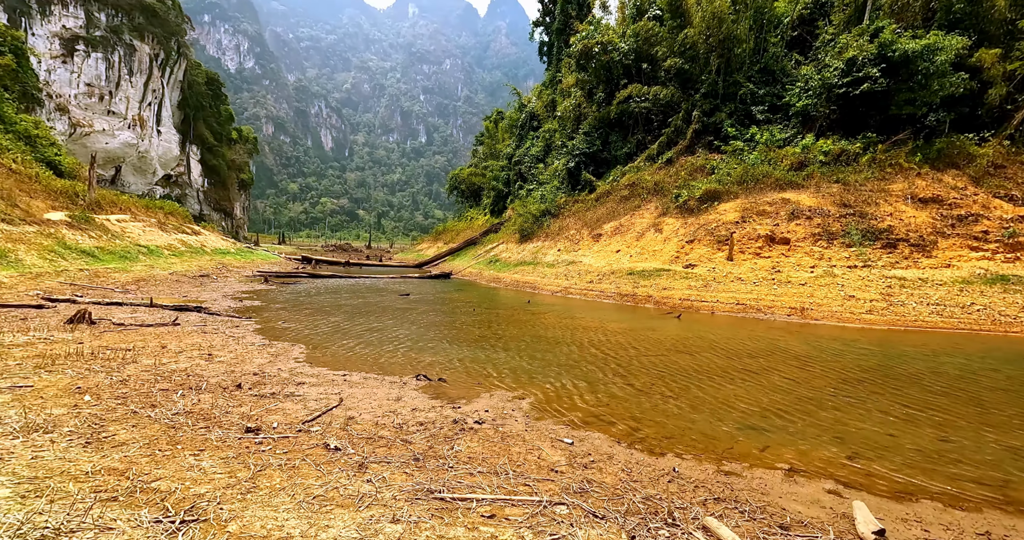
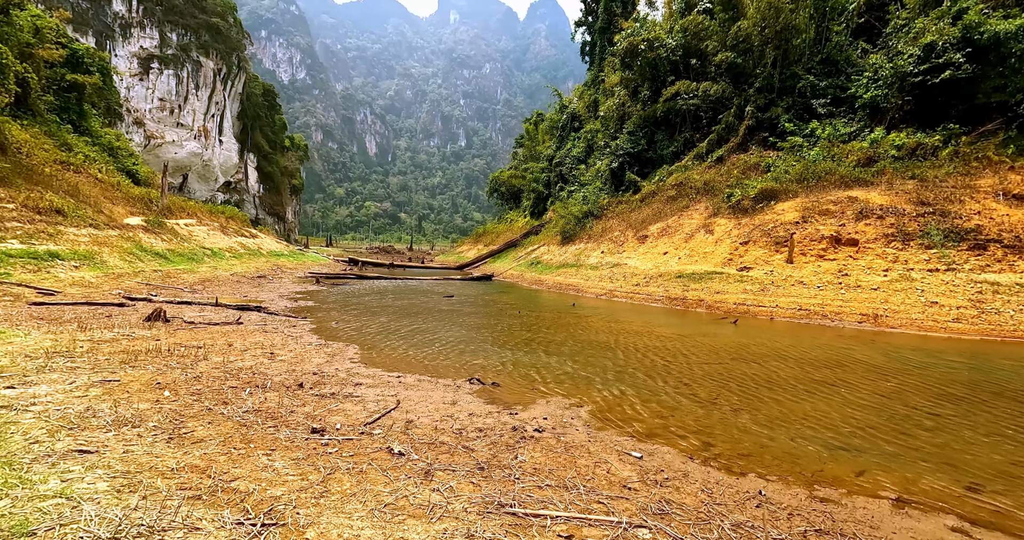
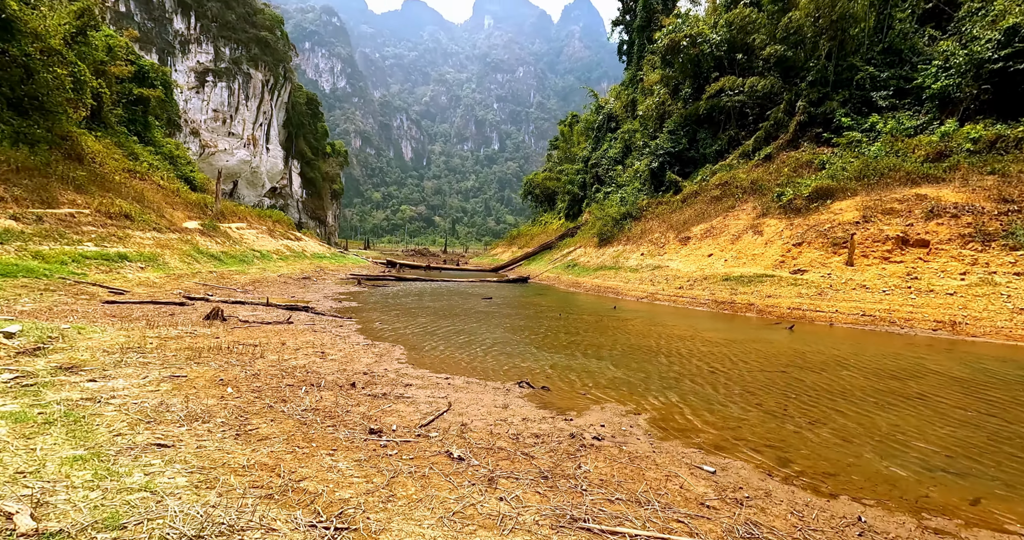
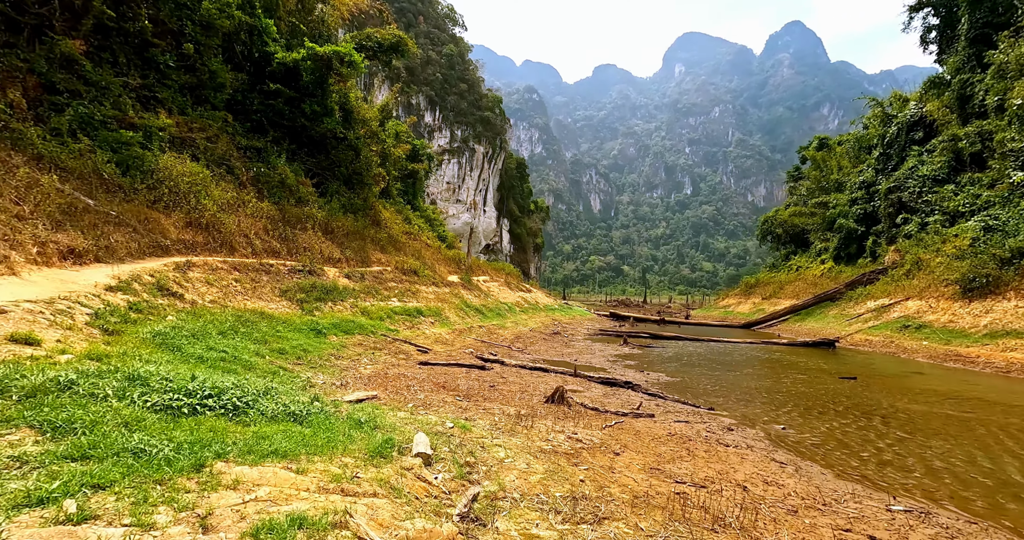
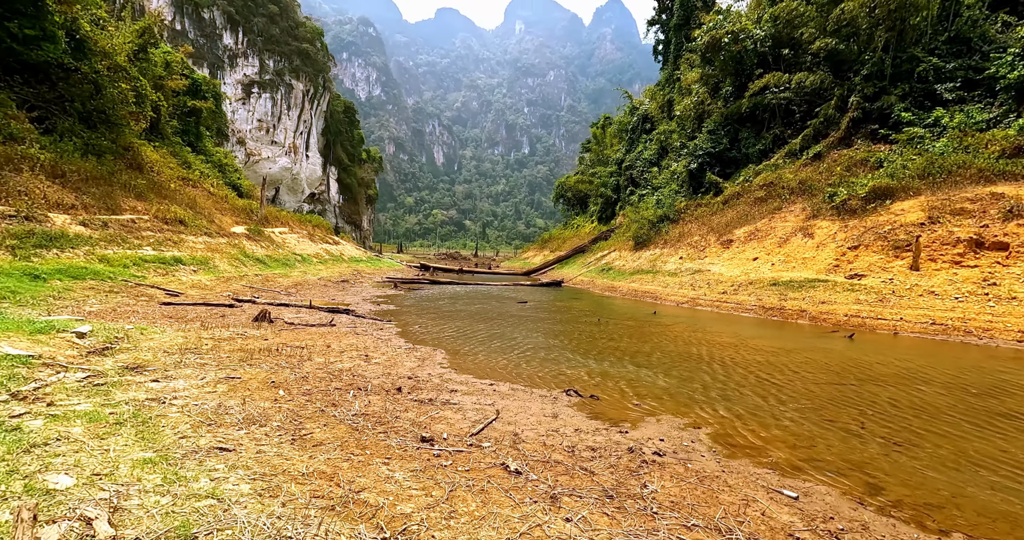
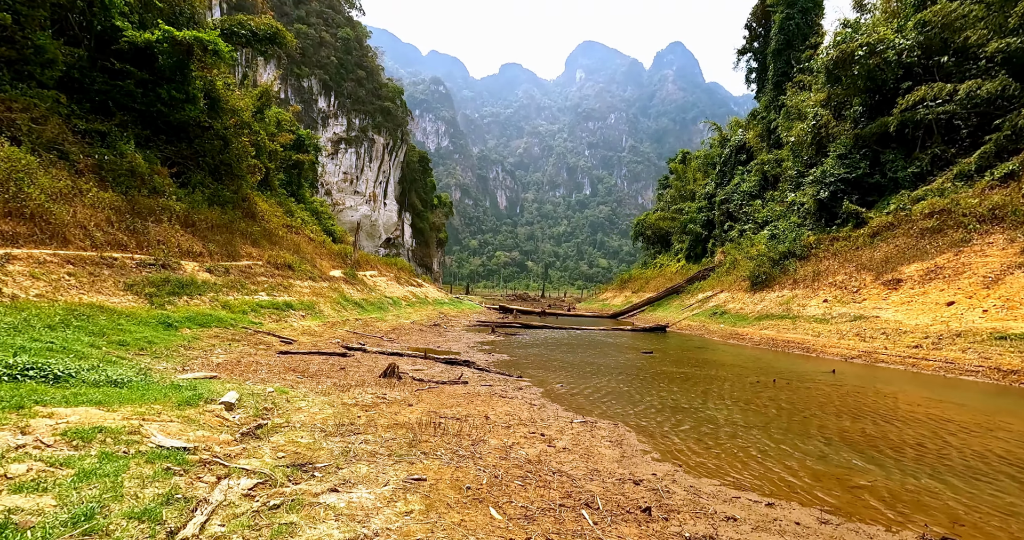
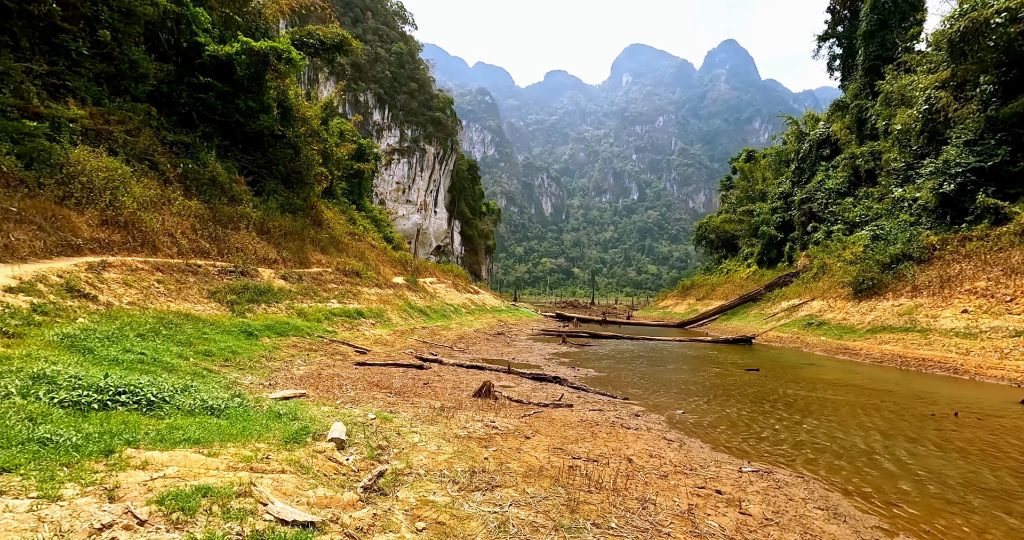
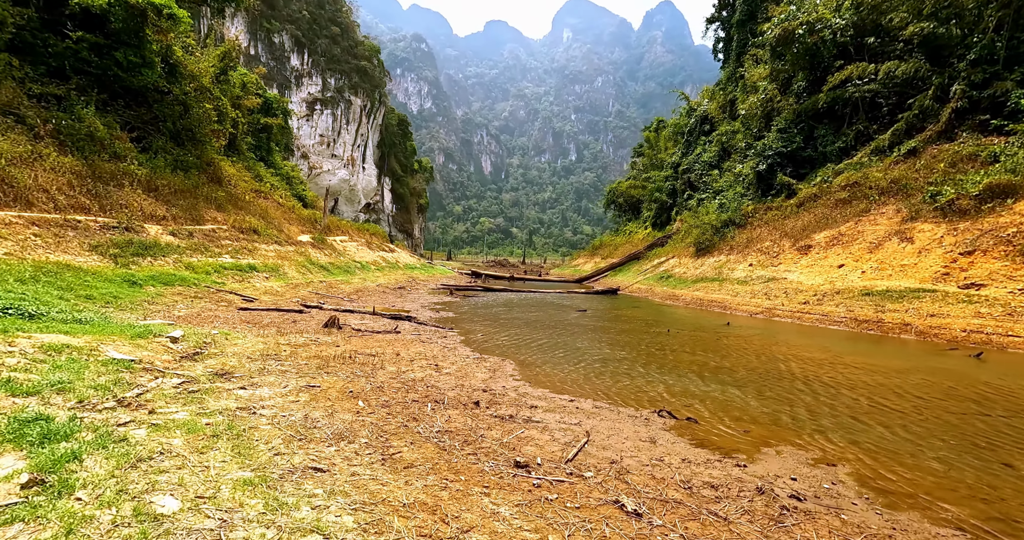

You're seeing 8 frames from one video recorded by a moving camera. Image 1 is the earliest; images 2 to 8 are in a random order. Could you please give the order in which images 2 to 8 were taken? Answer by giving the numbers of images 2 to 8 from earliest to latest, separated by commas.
2, 3, 5, 8, 6, 7, 4
